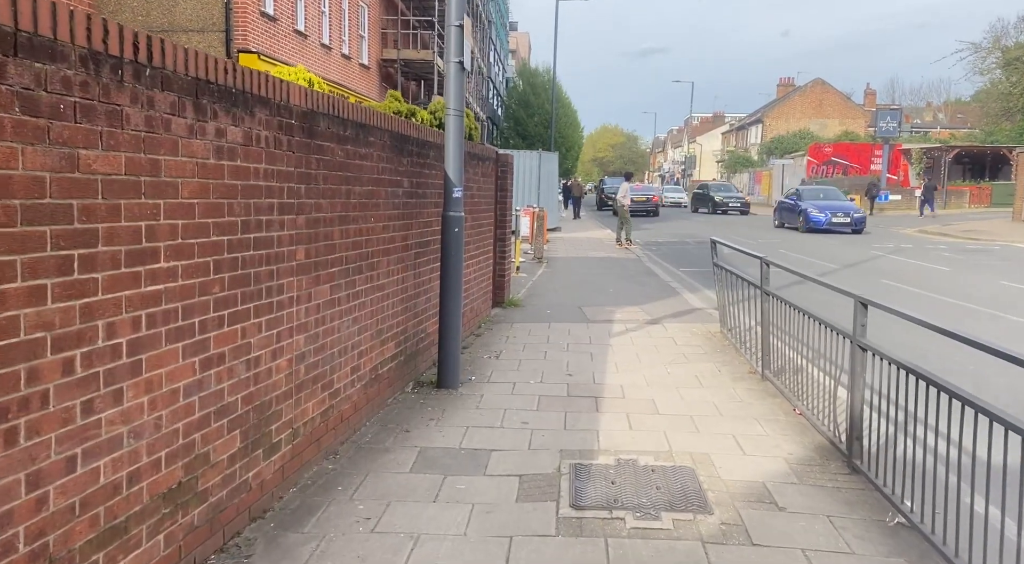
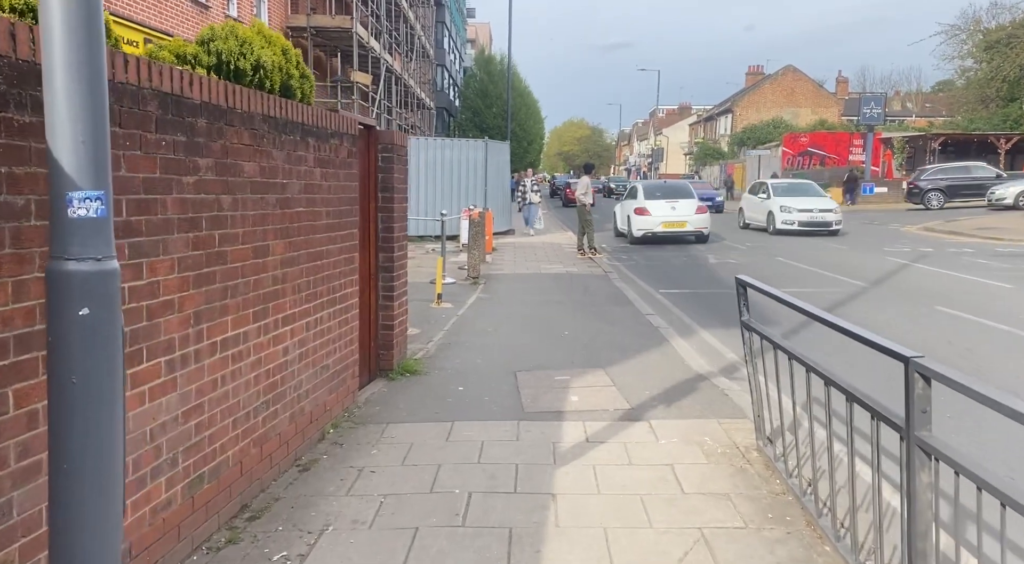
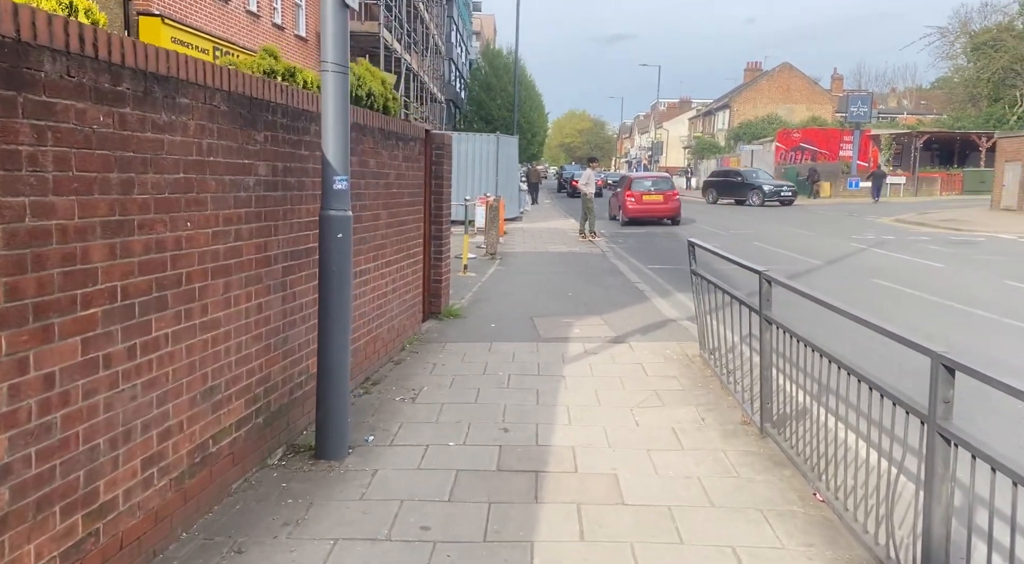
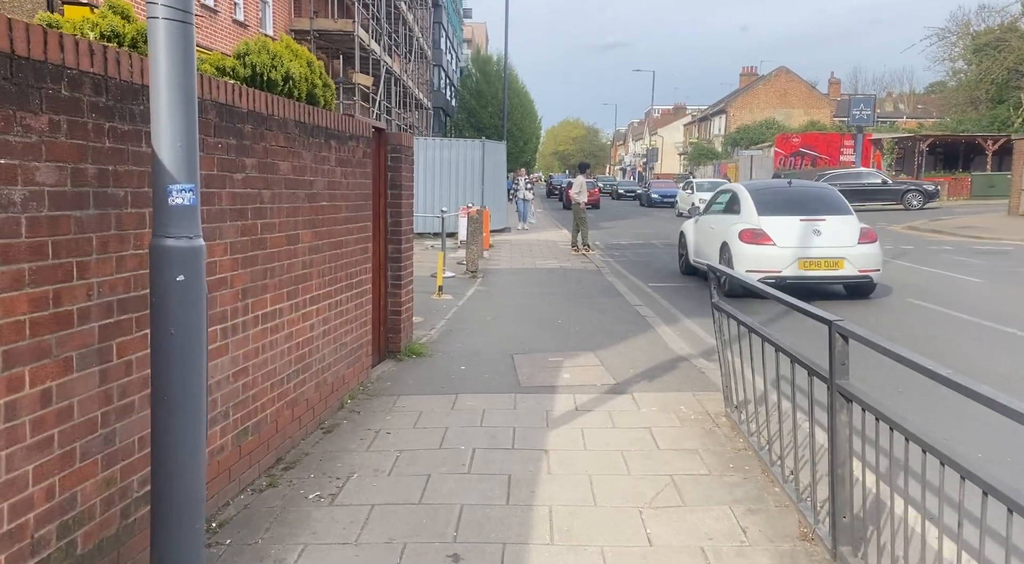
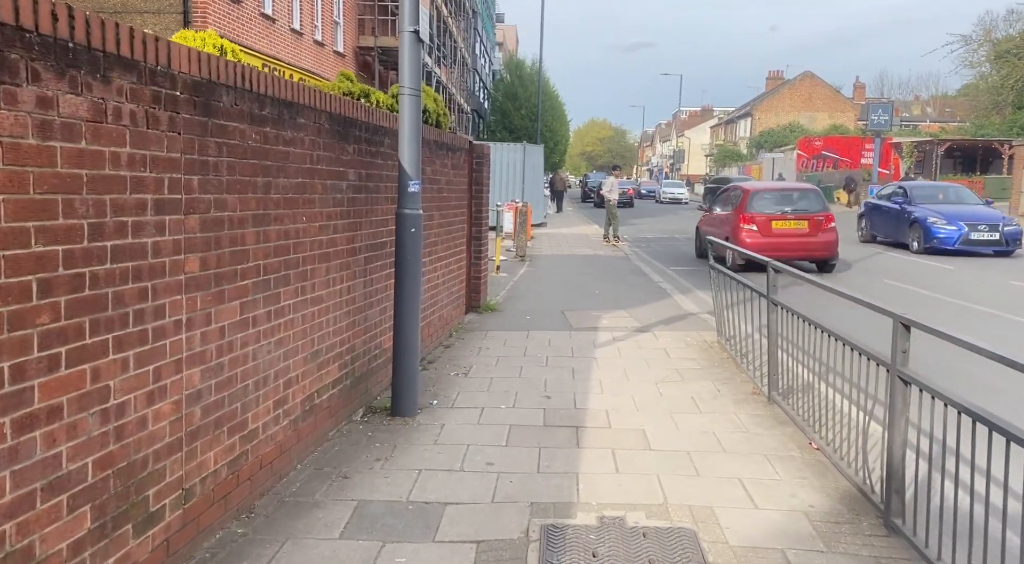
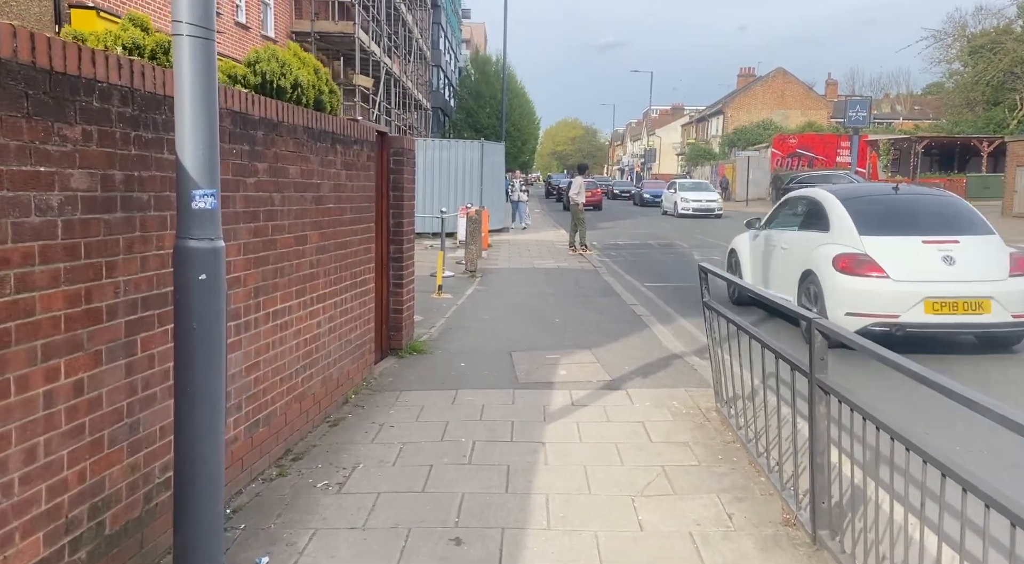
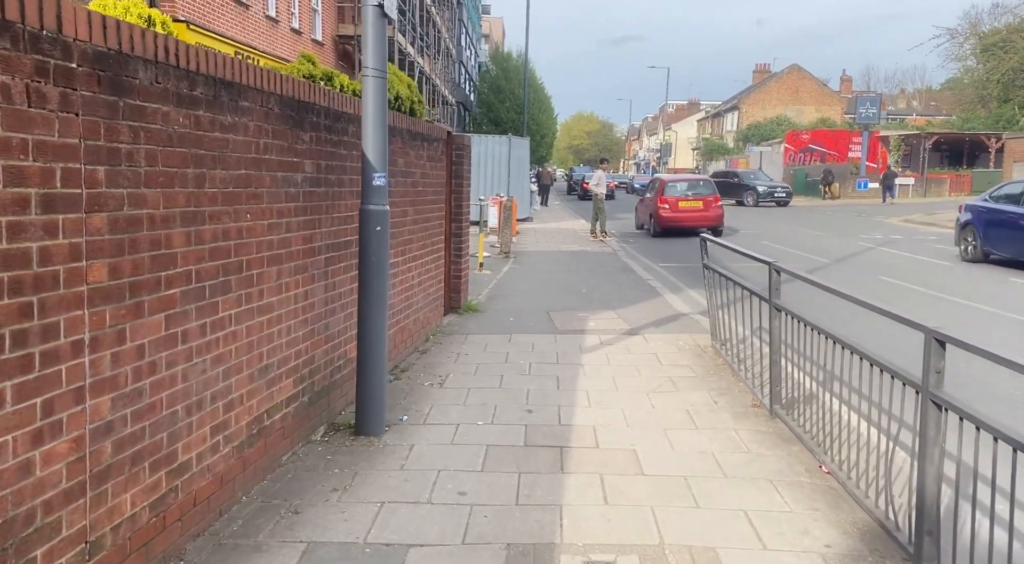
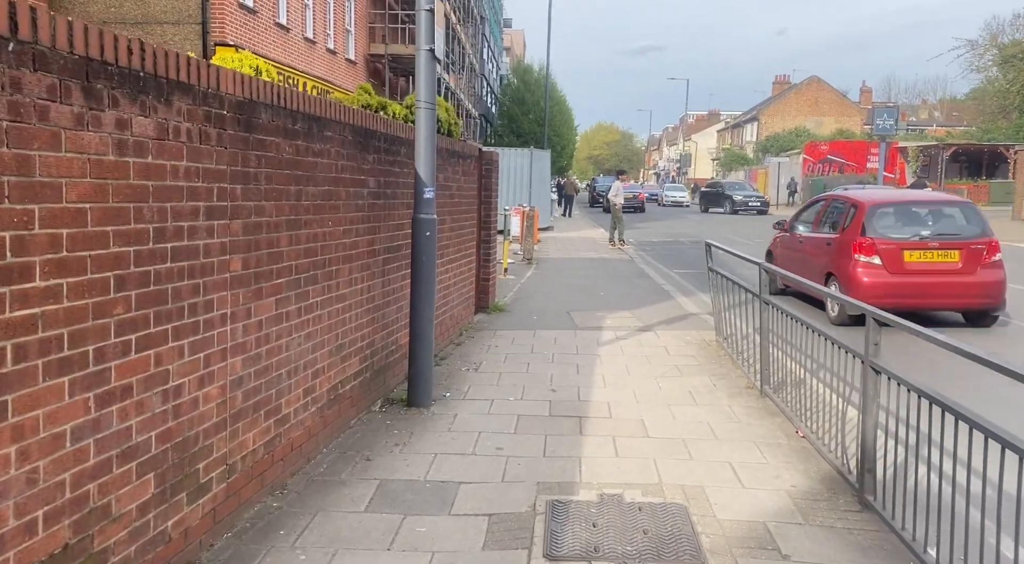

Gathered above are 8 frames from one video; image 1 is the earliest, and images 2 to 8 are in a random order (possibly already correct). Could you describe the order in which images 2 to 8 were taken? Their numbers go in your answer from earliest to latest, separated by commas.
8, 5, 7, 3, 6, 4, 2
